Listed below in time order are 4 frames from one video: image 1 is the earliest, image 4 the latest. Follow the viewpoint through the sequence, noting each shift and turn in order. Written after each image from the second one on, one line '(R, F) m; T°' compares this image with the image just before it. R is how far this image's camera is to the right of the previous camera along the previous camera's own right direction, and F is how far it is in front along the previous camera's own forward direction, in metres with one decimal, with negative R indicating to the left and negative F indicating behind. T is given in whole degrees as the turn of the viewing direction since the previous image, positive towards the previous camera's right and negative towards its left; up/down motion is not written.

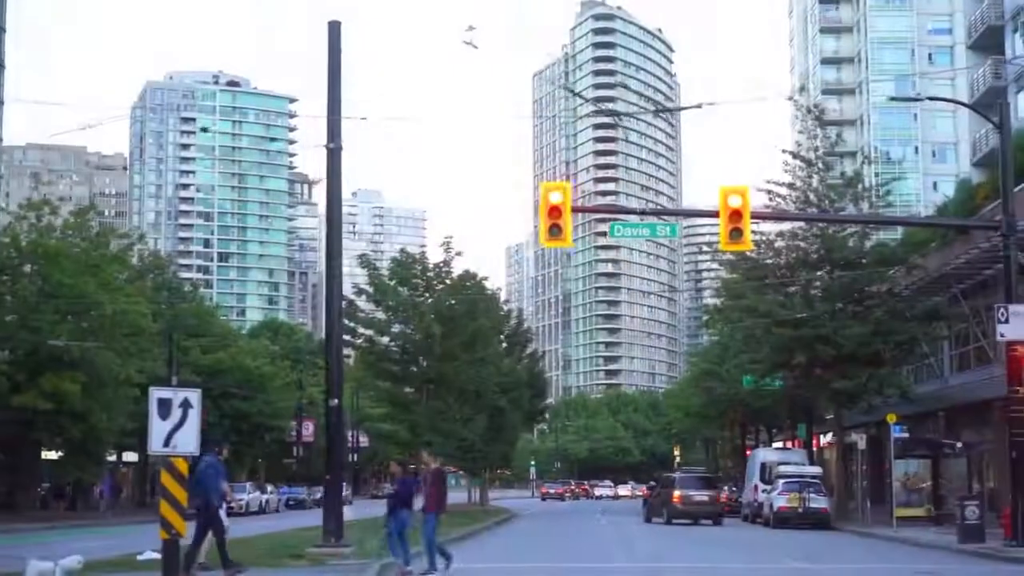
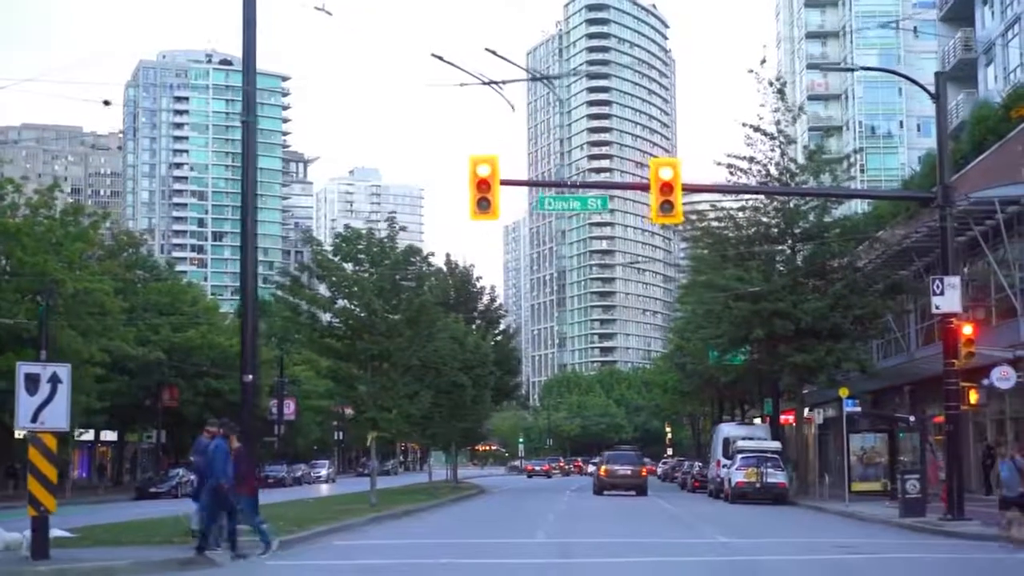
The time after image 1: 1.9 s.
(+1.3, +0.3) m; 0°
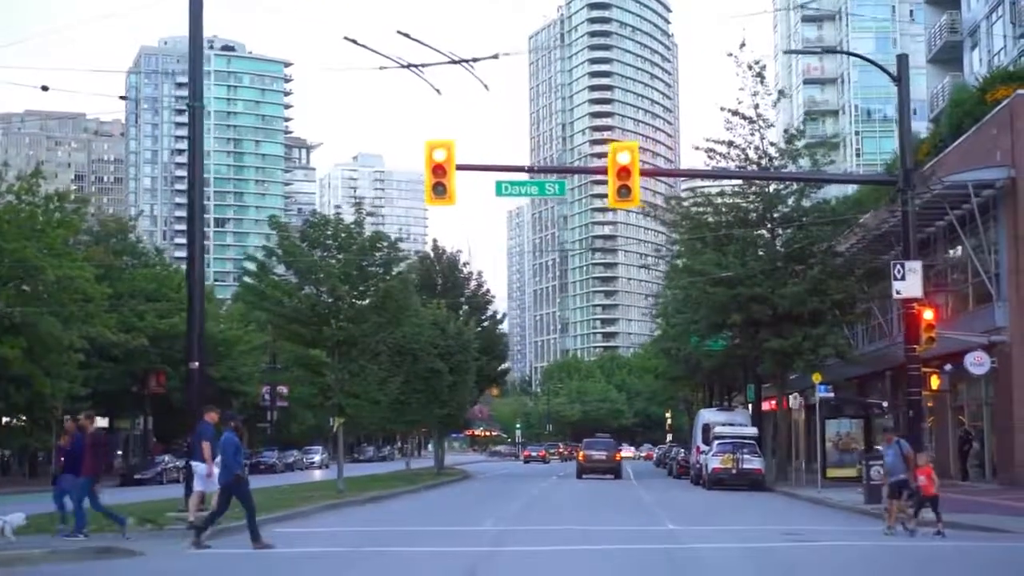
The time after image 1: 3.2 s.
(+0.9, +0.2) m; 0°
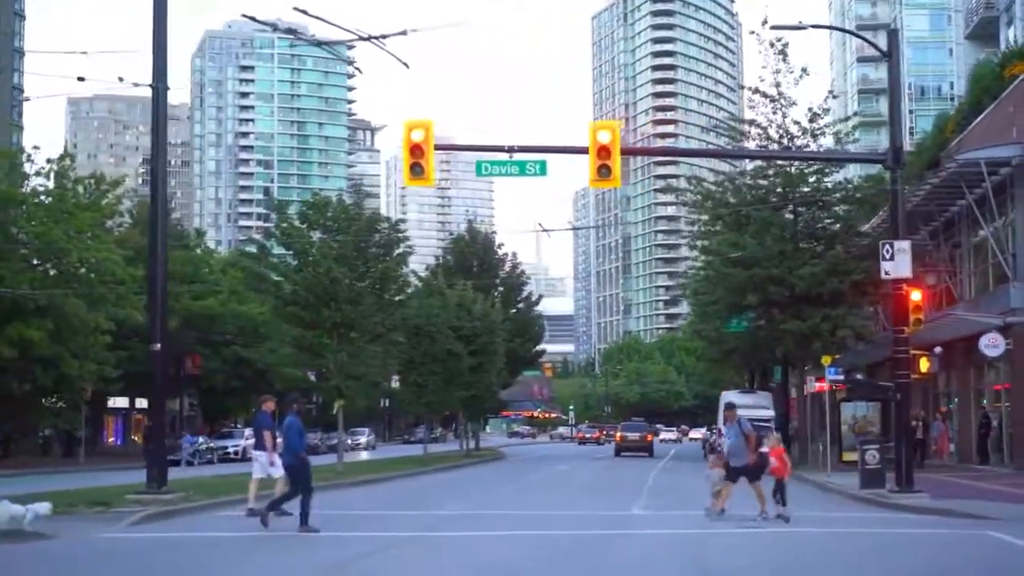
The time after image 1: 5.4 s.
(+1.6, +0.3) m; -3°
